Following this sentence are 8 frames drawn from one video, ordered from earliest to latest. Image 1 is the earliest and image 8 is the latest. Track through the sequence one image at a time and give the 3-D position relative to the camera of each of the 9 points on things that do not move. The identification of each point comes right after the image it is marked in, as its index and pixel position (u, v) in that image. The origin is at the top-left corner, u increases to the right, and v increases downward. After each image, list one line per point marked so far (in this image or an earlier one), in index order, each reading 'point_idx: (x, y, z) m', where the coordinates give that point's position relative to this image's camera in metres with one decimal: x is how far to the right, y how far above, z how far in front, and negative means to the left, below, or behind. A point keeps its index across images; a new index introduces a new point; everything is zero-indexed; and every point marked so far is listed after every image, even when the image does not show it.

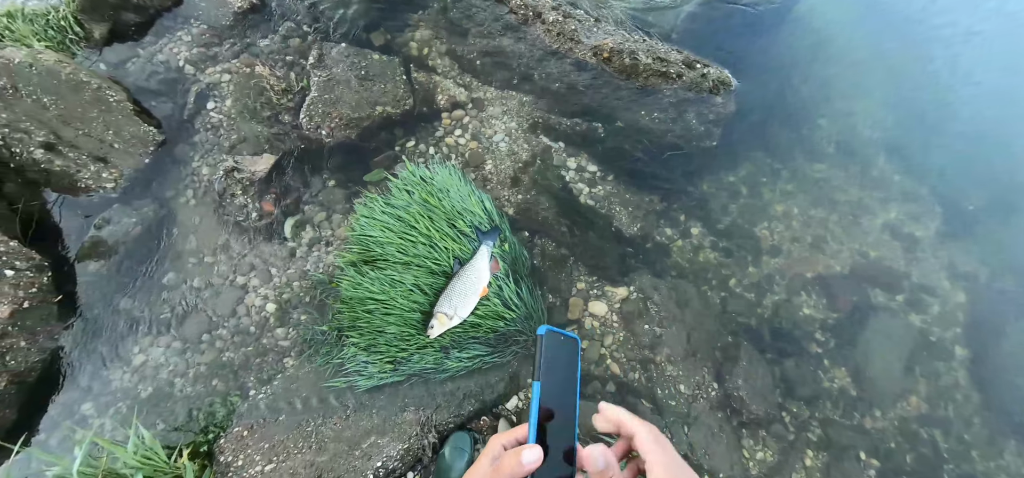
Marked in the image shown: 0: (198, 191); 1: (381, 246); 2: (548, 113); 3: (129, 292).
0: (-2.7, +0.4, +4.8) m
1: (-1.0, 0.0, +4.4) m
2: (+0.3, +1.2, +5.1) m
3: (-3.1, -0.4, +4.6) m
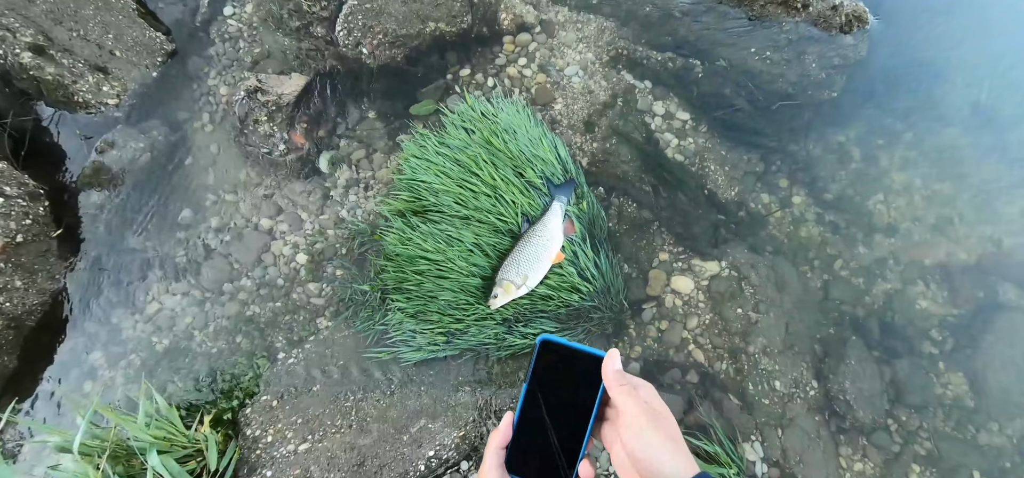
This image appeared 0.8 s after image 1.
0: (-2.1, +0.9, +4.1) m
1: (-0.5, +0.3, +3.7) m
2: (+0.9, +1.5, +4.2) m
3: (-2.6, +0.1, +4.0) m
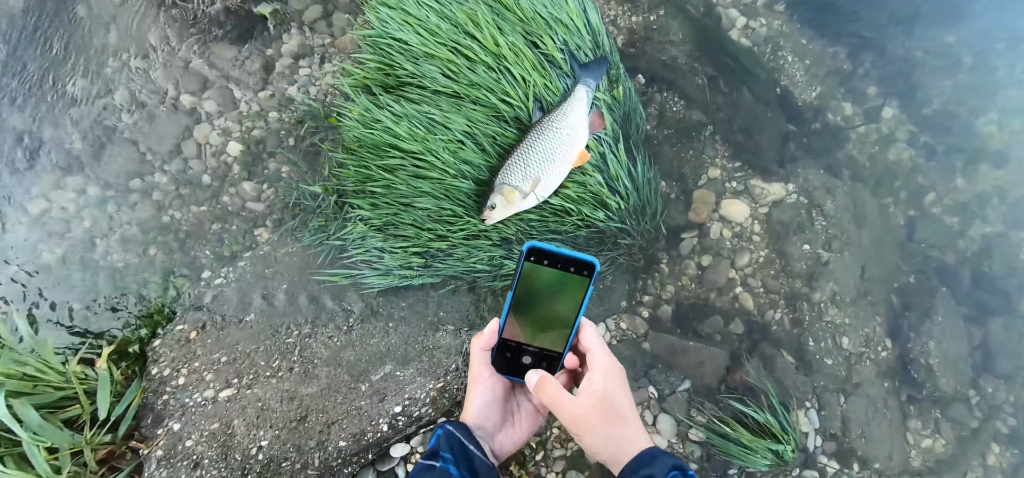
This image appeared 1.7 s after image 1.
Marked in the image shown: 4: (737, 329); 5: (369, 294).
0: (-2.0, +1.5, +2.9) m
1: (-0.5, +0.8, +2.7) m
2: (+1.0, +2.0, +3.1) m
3: (-2.6, +0.7, +2.9) m
4: (+1.2, -0.5, +3.0) m
5: (-0.7, -0.3, +2.8) m
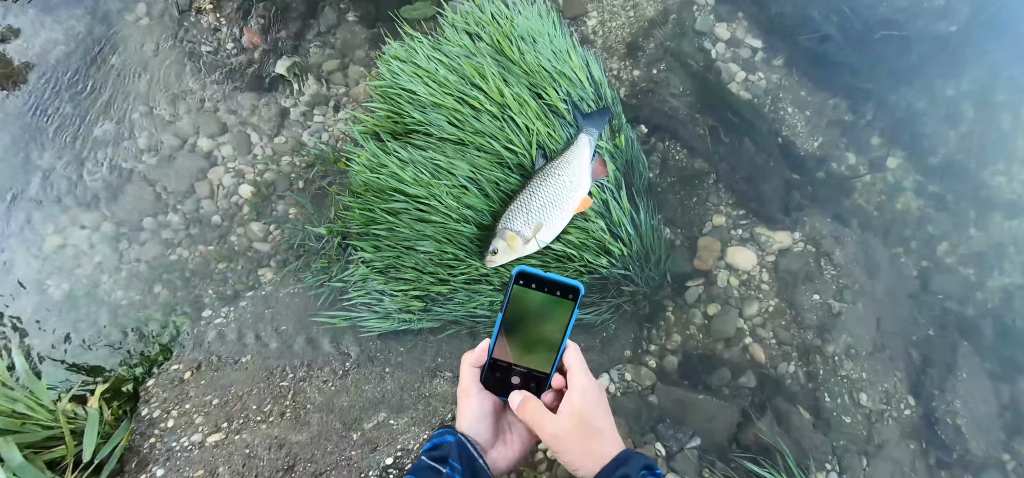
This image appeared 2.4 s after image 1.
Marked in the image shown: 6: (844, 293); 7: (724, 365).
0: (-2.0, +1.3, +3.2) m
1: (-0.4, +0.6, +2.8) m
2: (+1.0, +1.7, +3.3) m
3: (-2.6, +0.5, +3.1) m
4: (+1.2, -0.7, +2.8) m
5: (-0.7, -0.5, +2.8) m
6: (+1.7, -0.3, +2.9) m
7: (+1.1, -0.6, +2.9) m
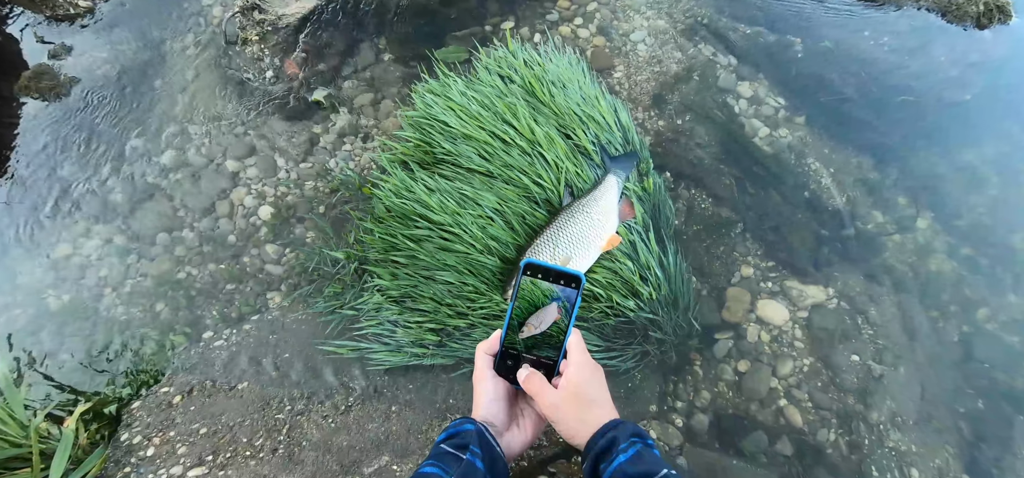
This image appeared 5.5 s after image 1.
0: (-1.8, +1.2, +3.3) m
1: (-0.3, +0.5, +2.8) m
2: (+1.3, +1.4, +3.5) m
3: (-2.4, +0.5, +3.1) m
4: (+1.2, -1.0, +2.6) m
5: (-0.6, -0.6, +2.6) m
6: (+1.8, -0.6, +2.7) m
7: (+1.1, -0.9, +2.6) m
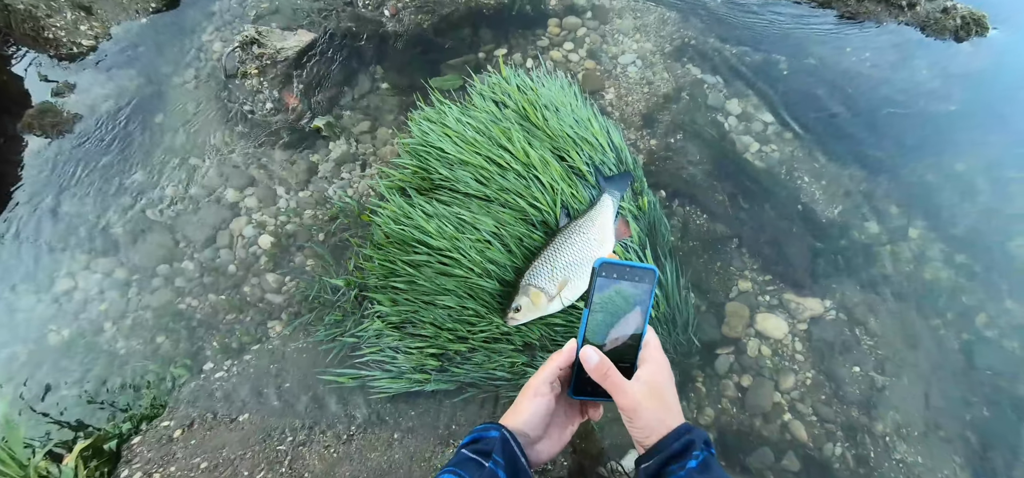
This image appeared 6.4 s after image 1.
0: (-1.9, +1.0, +3.4) m
1: (-0.3, +0.4, +2.9) m
2: (+1.2, +1.3, +3.5) m
3: (-2.4, +0.3, +3.1) m
4: (+1.3, -1.0, +2.6) m
5: (-0.6, -0.7, +2.6) m
6: (+1.8, -0.6, +2.7) m
7: (+1.2, -0.9, +2.6) m
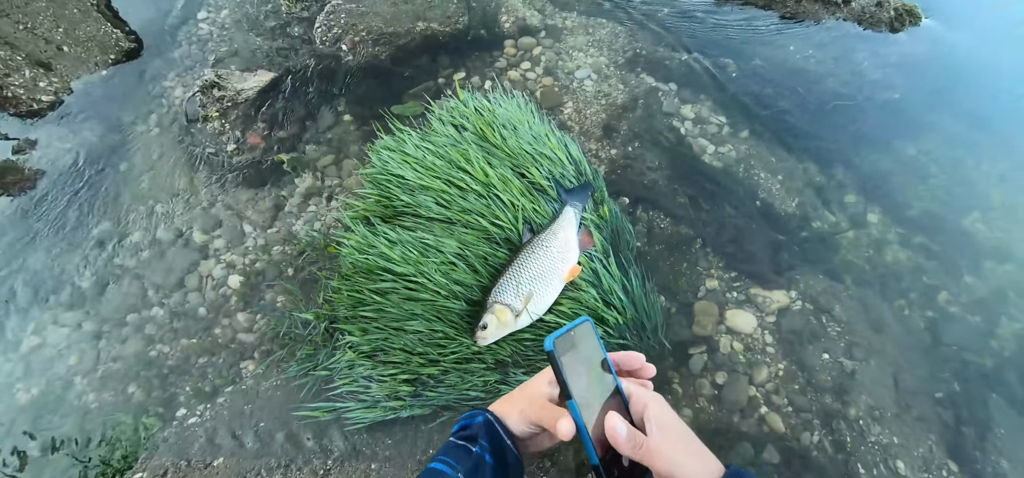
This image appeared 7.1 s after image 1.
0: (-2.1, +0.7, +3.4) m
1: (-0.5, +0.2, +2.9) m
2: (+0.9, +1.2, +3.6) m
3: (-2.6, 0.0, +3.1) m
4: (+1.2, -1.0, +2.6) m
5: (-0.7, -0.9, +2.6) m
6: (+1.7, -0.6, +2.8) m
7: (+1.1, -0.9, +2.6) m
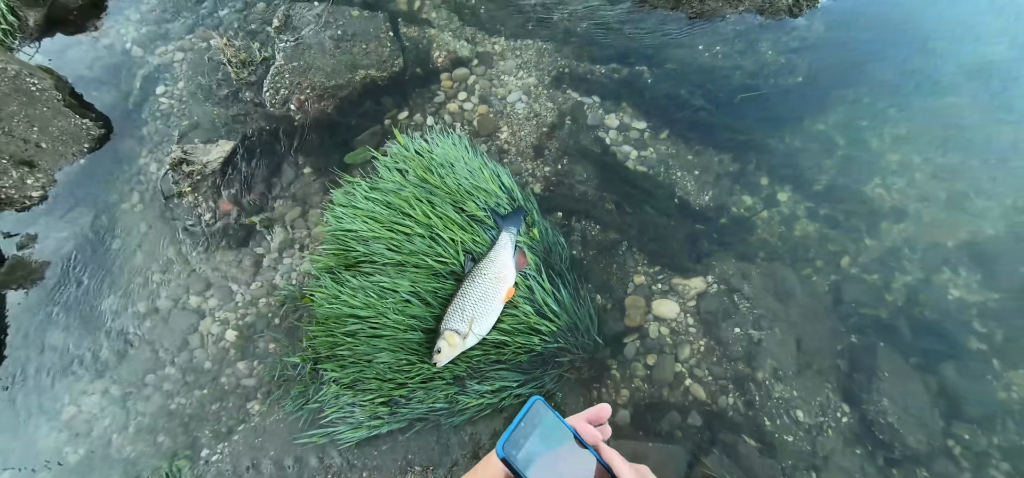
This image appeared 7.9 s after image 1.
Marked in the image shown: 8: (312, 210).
0: (-2.5, +0.3, +3.8) m
1: (-0.9, 0.0, +3.3) m
2: (+0.4, +1.3, +4.0) m
3: (-2.9, -0.5, +3.6) m
4: (+1.0, -1.0, +3.1) m
5: (-0.9, -1.2, +3.1) m
6: (+1.4, -0.5, +3.2) m
7: (+0.9, -0.9, +3.1) m
8: (-1.3, +0.2, +3.7) m
